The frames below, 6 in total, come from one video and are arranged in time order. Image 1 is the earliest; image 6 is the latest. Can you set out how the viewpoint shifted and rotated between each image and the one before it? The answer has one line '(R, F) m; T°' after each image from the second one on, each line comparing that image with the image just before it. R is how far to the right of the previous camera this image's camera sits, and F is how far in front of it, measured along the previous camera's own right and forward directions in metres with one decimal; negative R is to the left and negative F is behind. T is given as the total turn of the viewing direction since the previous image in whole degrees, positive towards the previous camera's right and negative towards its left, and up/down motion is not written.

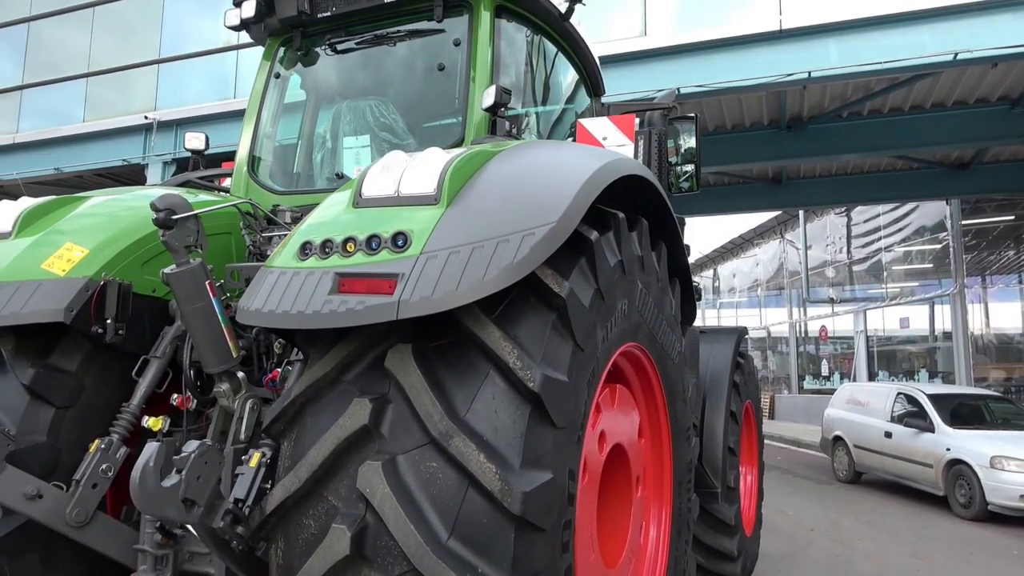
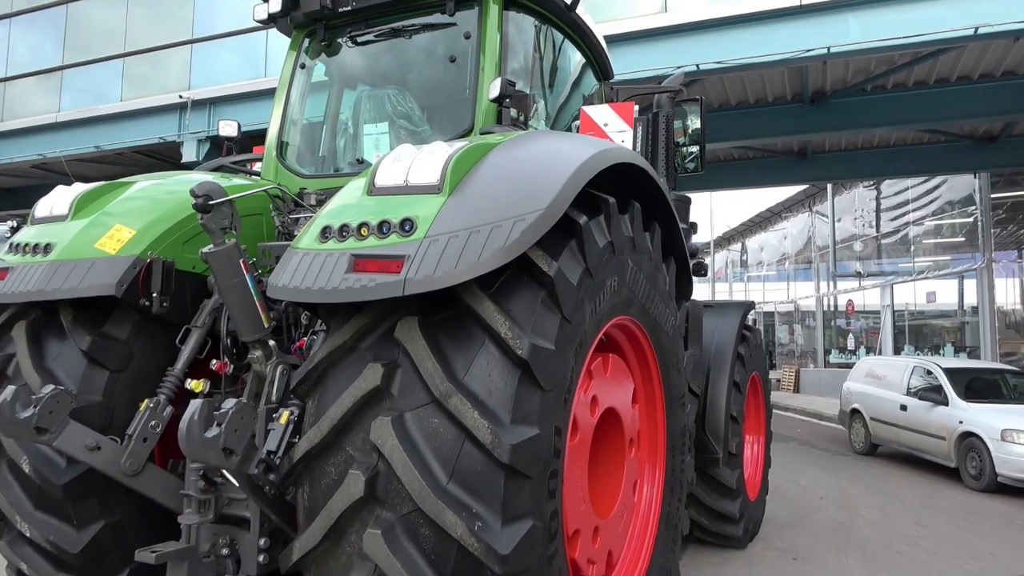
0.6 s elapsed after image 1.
(+0.1, -0.2) m; -2°
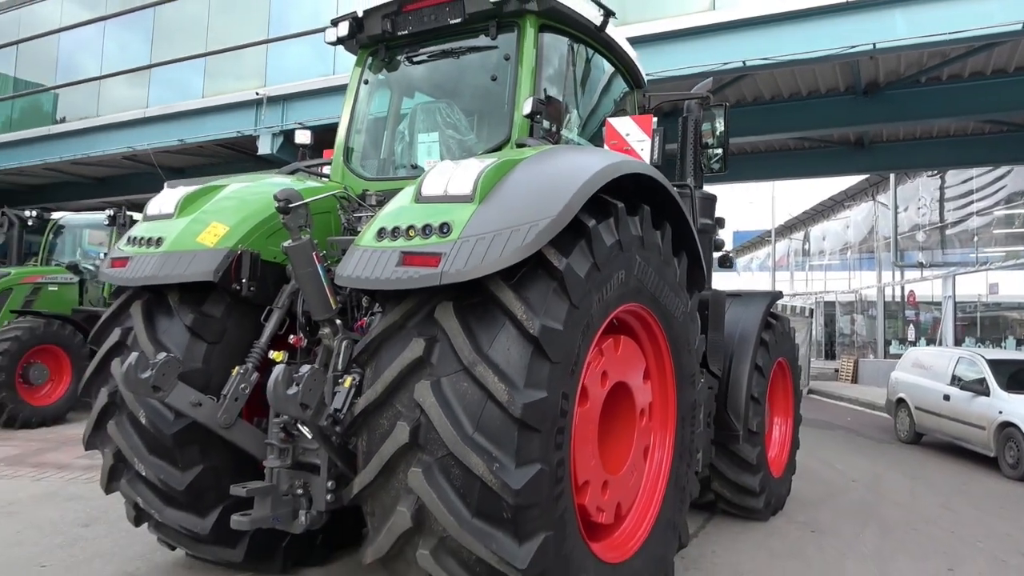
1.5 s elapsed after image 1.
(+0.1, -0.4) m; -5°
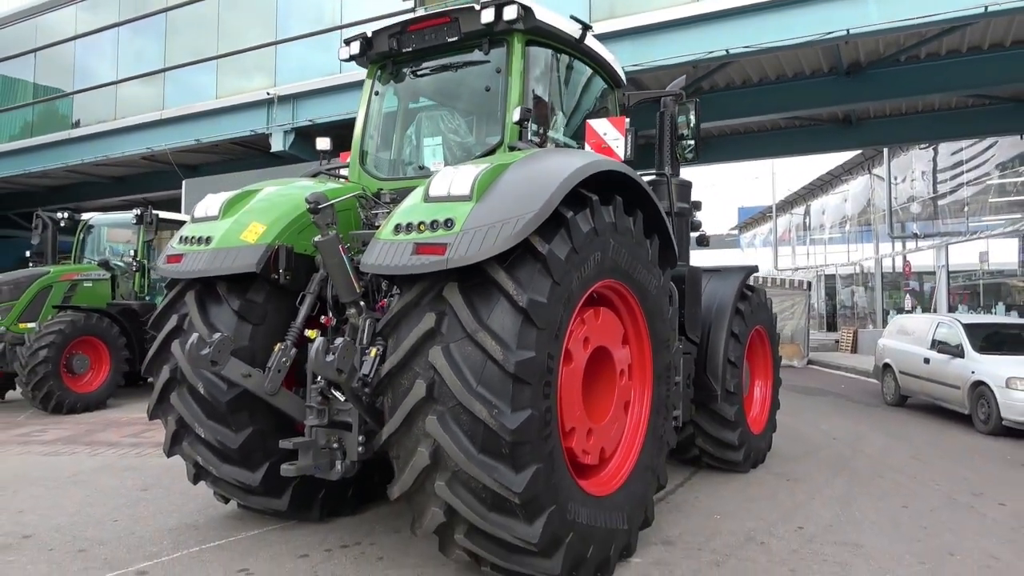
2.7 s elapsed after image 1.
(+0.1, -0.6) m; -1°
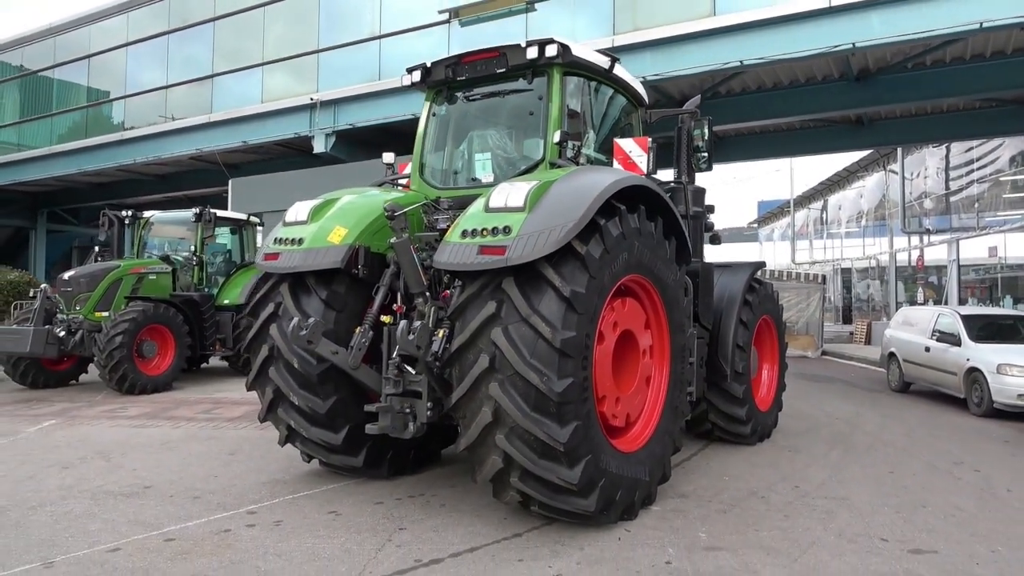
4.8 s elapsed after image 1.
(-0.1, -0.8) m; -1°
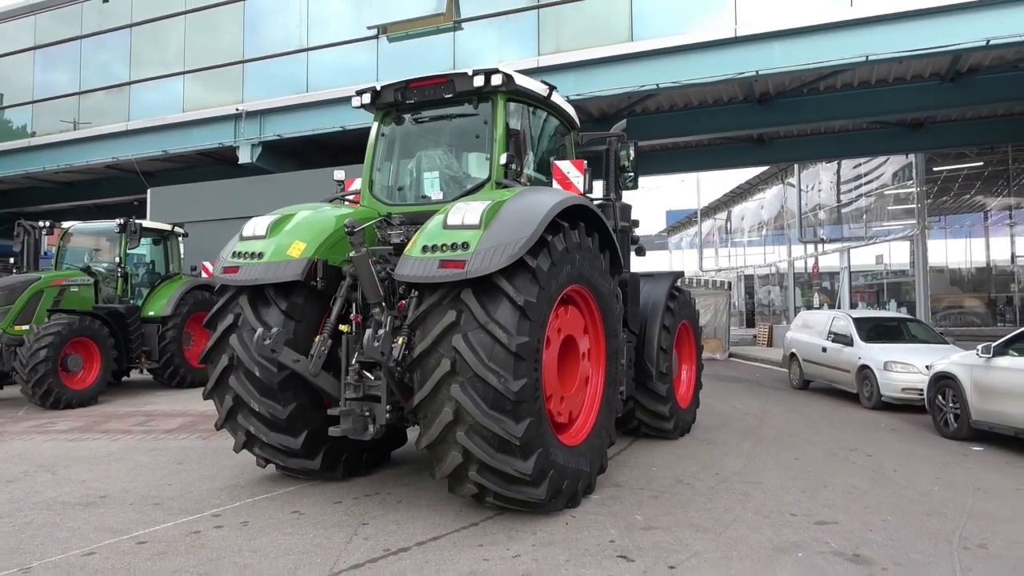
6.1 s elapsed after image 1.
(-0.2, -0.4) m; +7°
